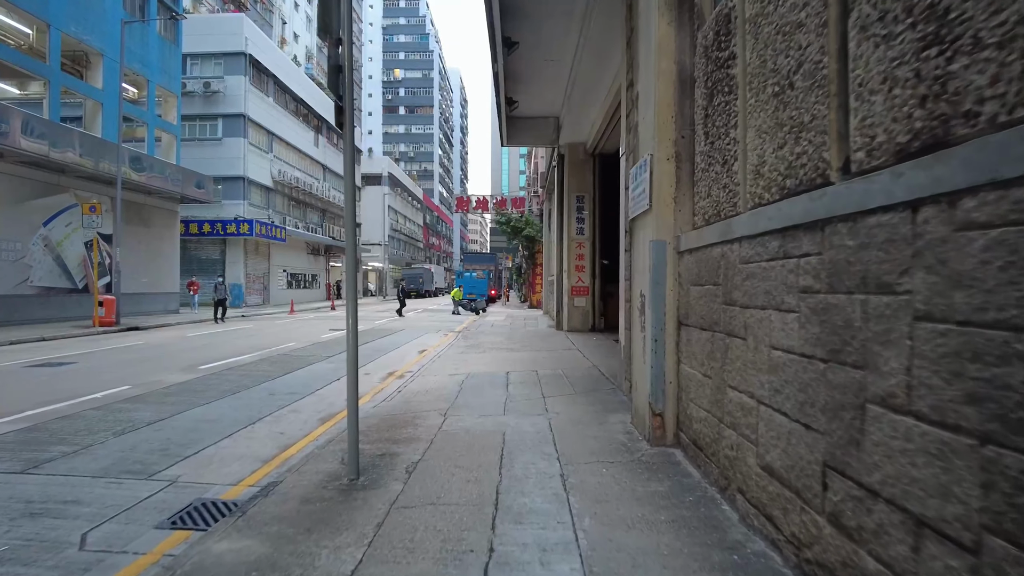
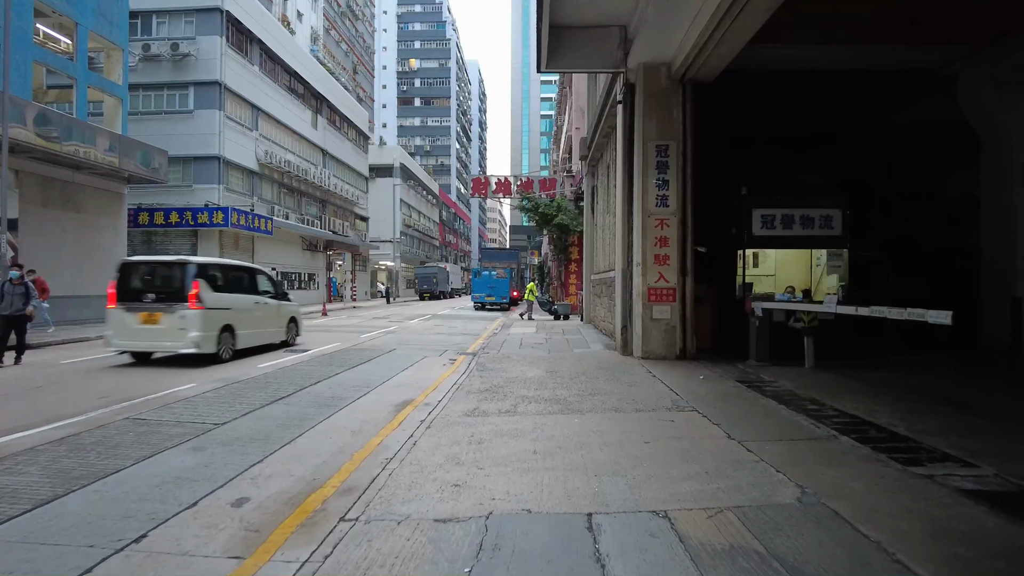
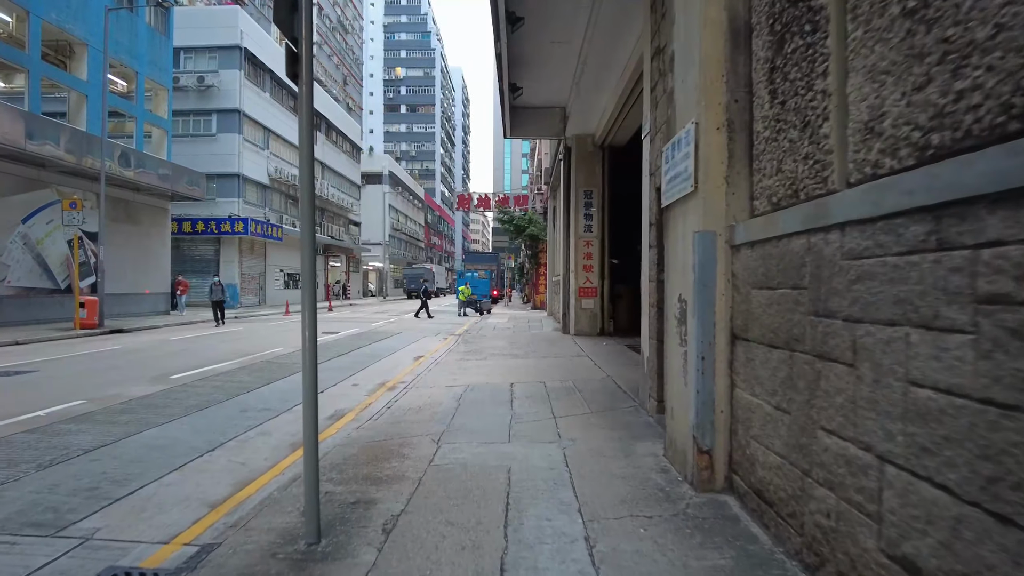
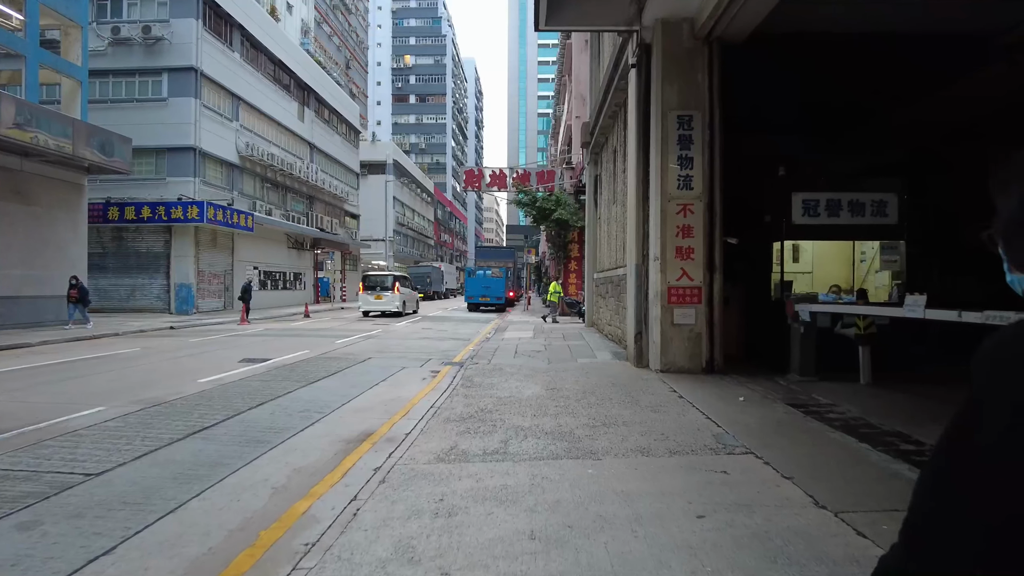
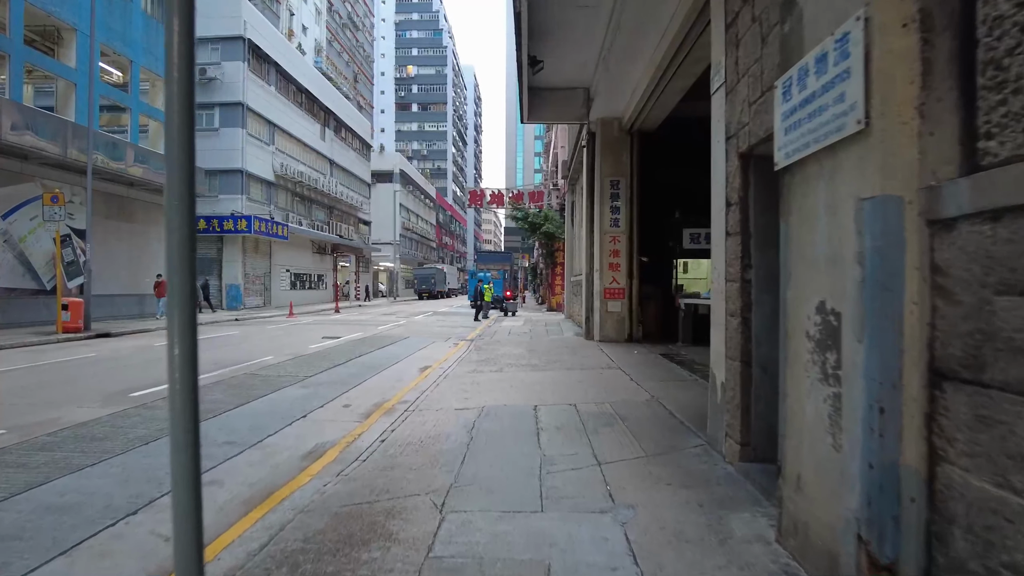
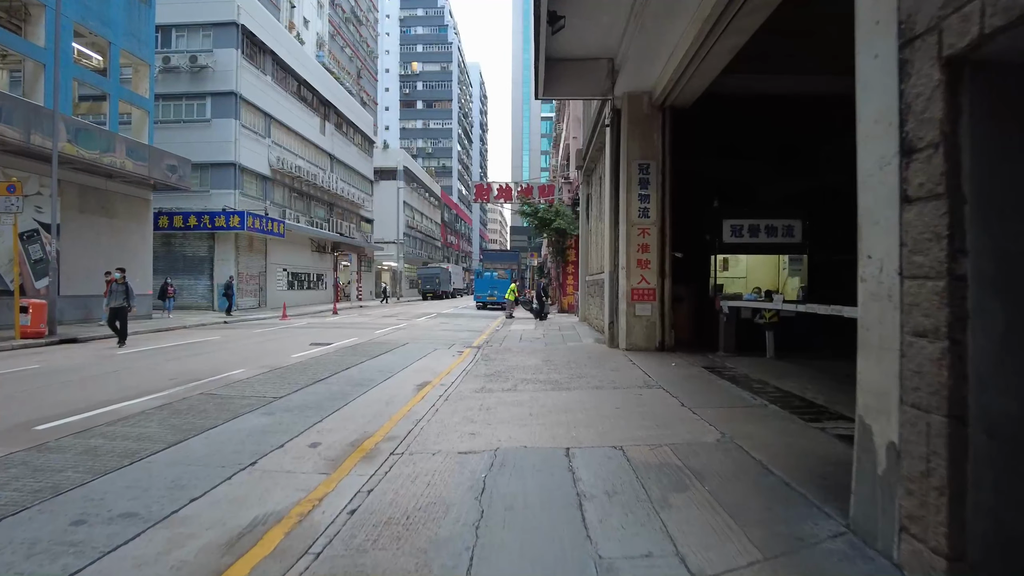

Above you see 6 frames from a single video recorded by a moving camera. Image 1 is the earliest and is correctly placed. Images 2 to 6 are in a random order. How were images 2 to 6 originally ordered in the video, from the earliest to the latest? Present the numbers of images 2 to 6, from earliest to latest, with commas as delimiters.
3, 5, 6, 2, 4
